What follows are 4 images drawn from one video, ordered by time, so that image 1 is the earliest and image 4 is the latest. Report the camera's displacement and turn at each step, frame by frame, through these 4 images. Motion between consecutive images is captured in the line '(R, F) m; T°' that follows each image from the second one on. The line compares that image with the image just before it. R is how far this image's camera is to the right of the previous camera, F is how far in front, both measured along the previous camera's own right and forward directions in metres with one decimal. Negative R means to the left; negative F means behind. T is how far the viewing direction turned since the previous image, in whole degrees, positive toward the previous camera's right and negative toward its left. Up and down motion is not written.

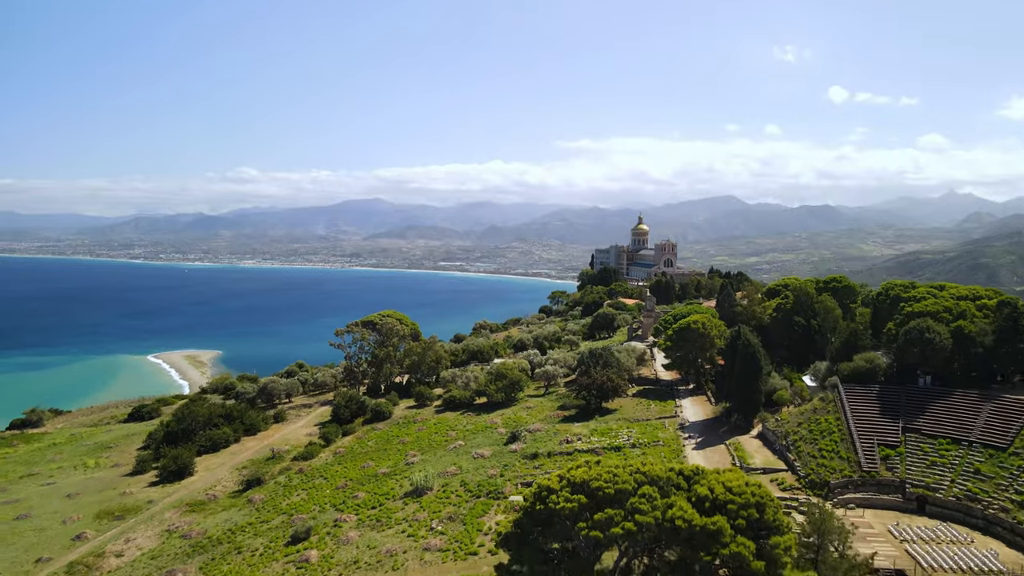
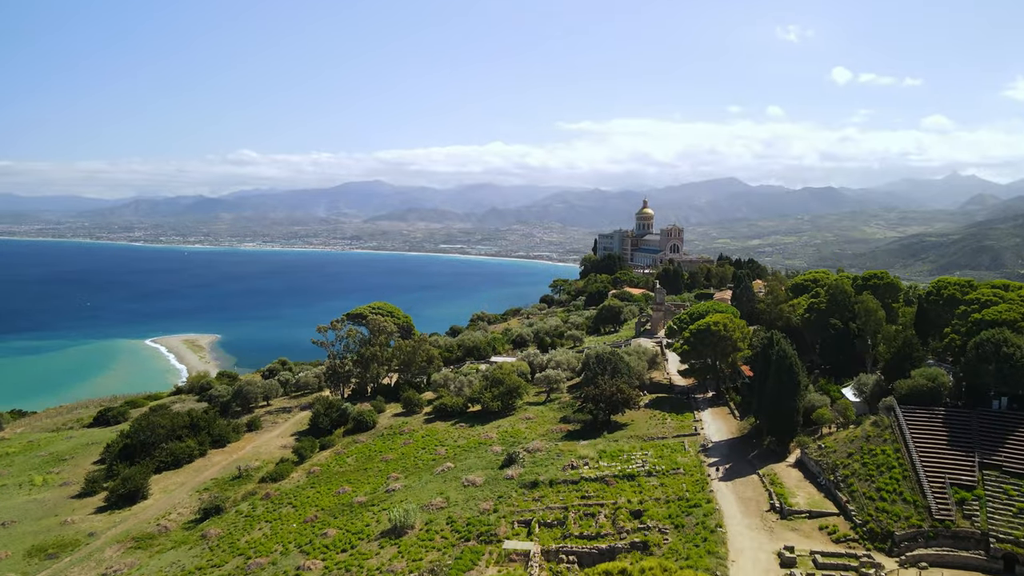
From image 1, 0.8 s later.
(+0.2, +4.3) m; 0°
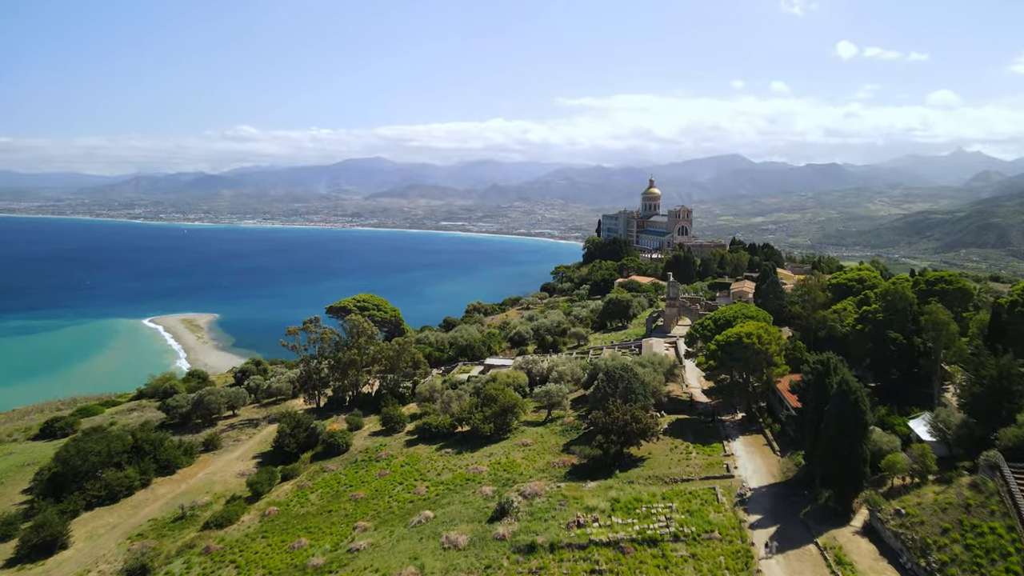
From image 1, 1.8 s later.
(+0.3, +5.3) m; 0°
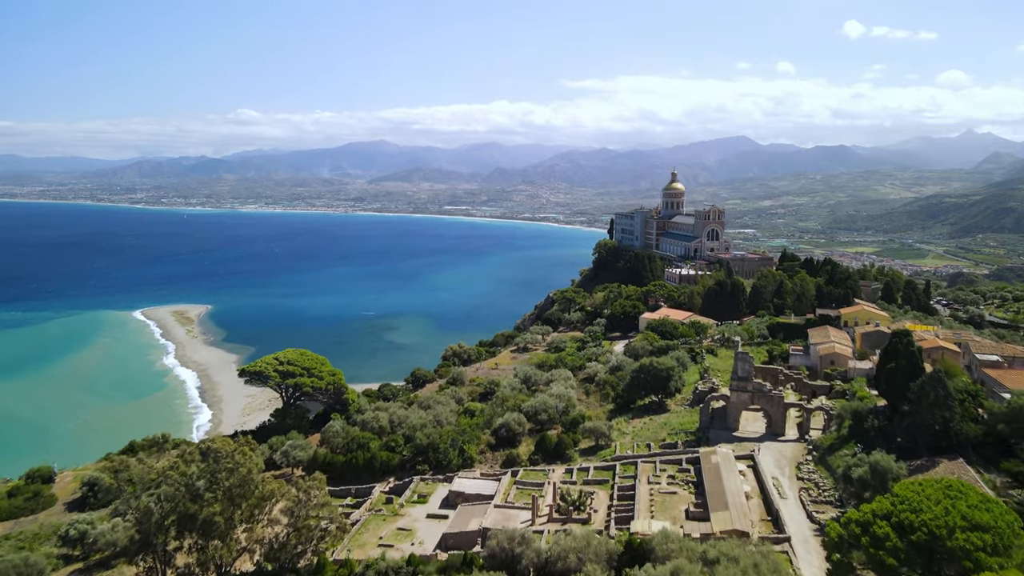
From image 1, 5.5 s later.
(+0.9, +16.8) m; 0°
